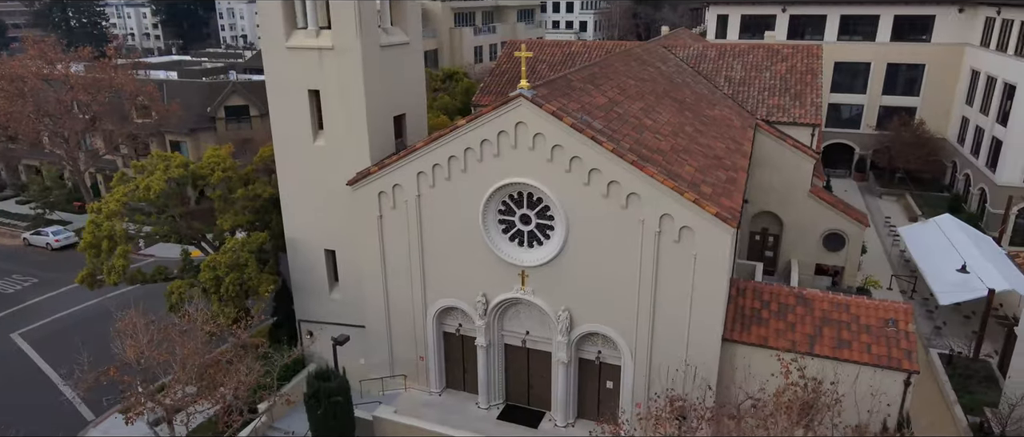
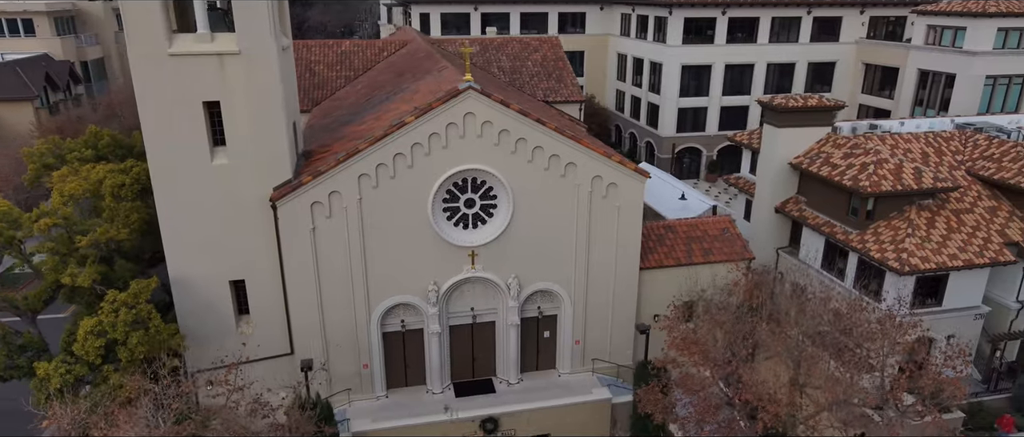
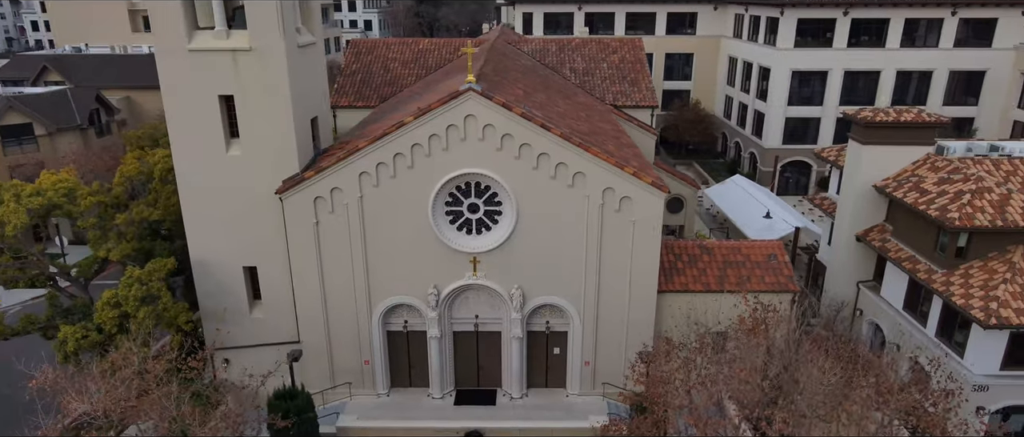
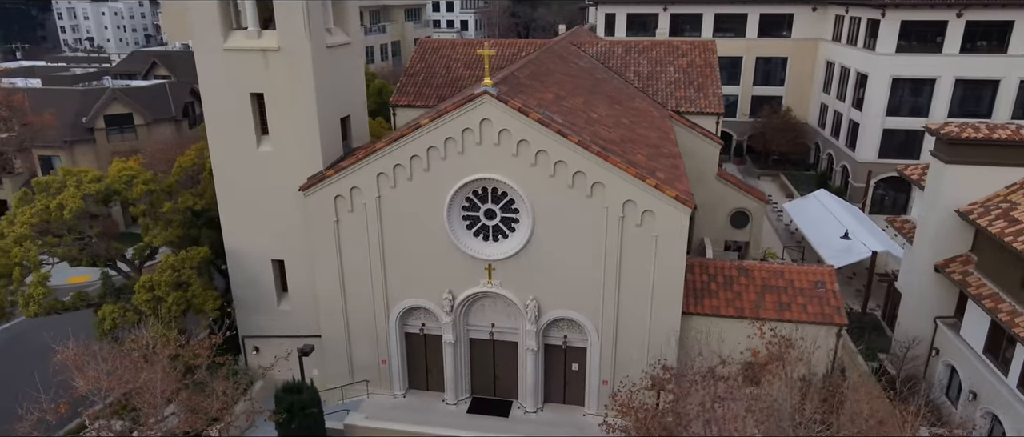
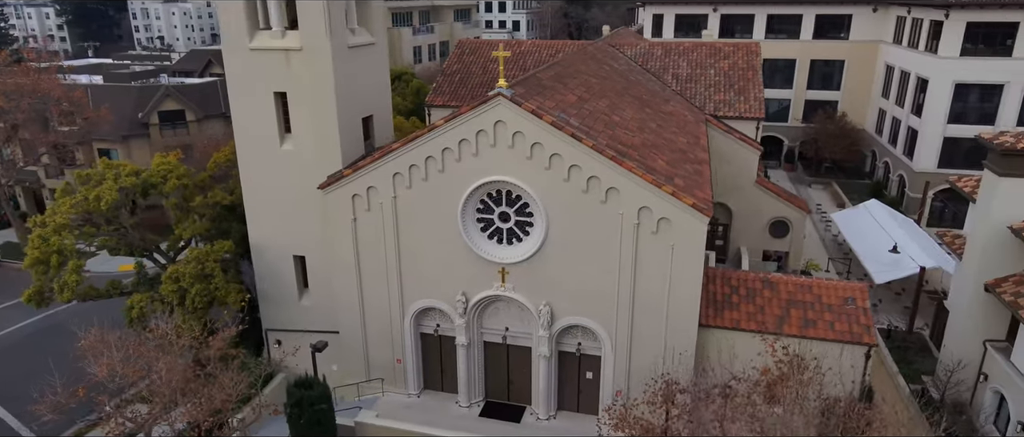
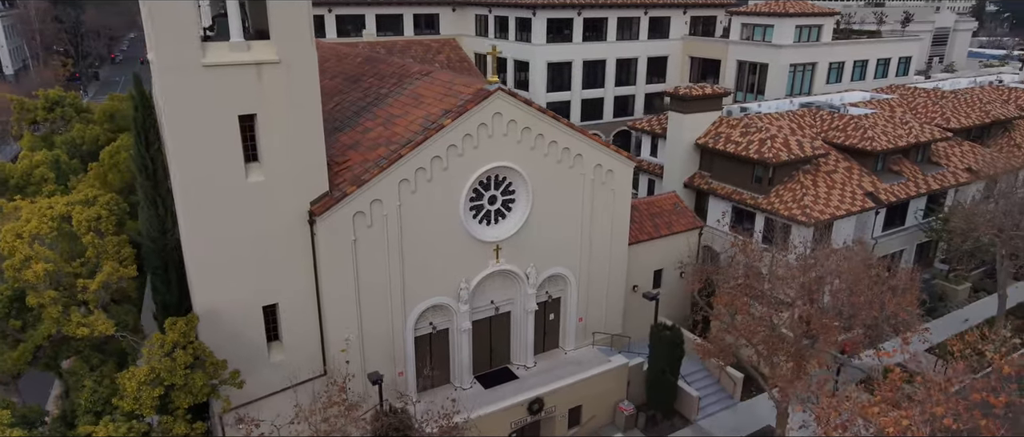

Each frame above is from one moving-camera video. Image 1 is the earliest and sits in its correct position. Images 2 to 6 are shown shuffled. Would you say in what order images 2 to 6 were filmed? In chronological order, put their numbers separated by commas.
5, 4, 3, 2, 6
